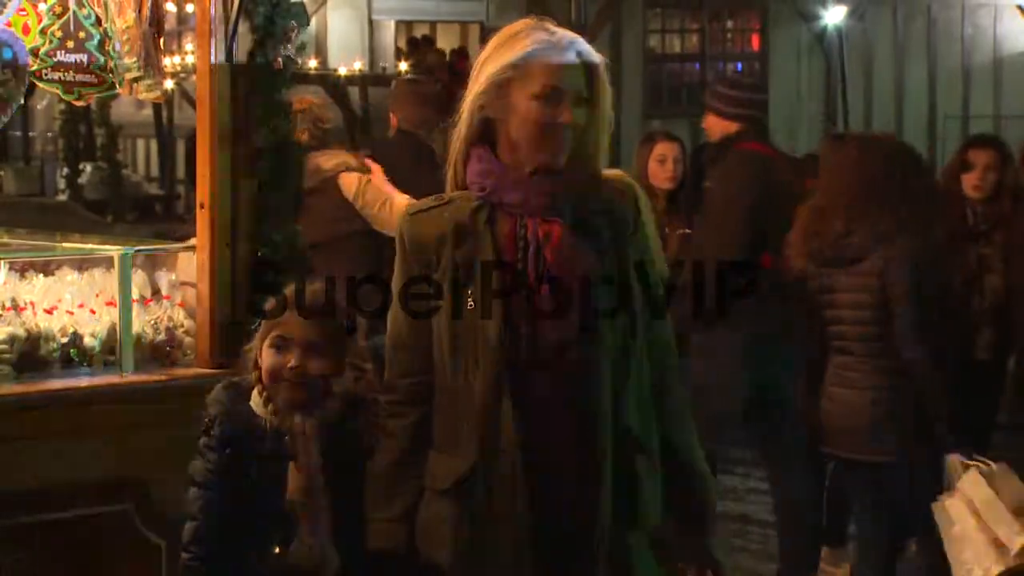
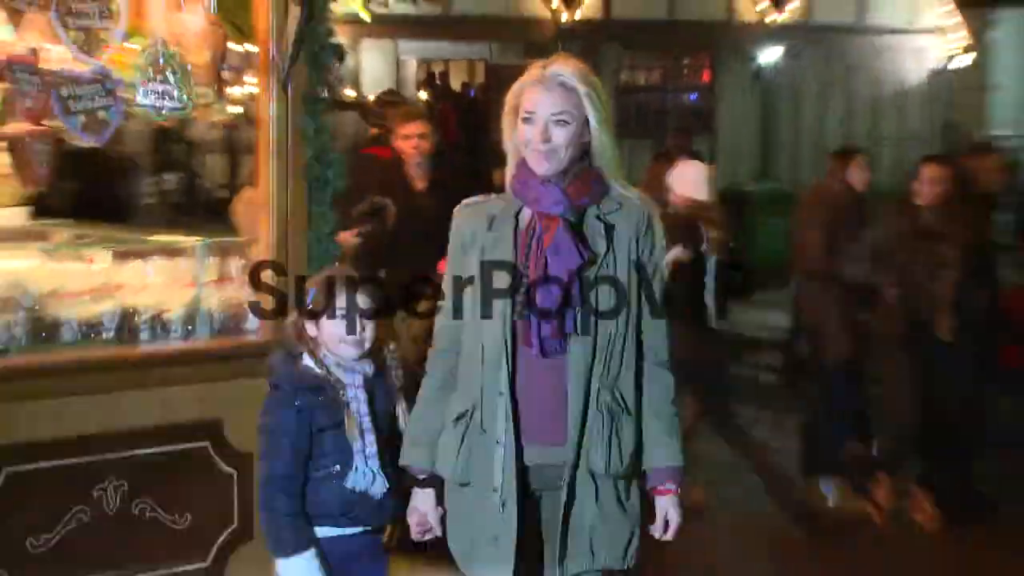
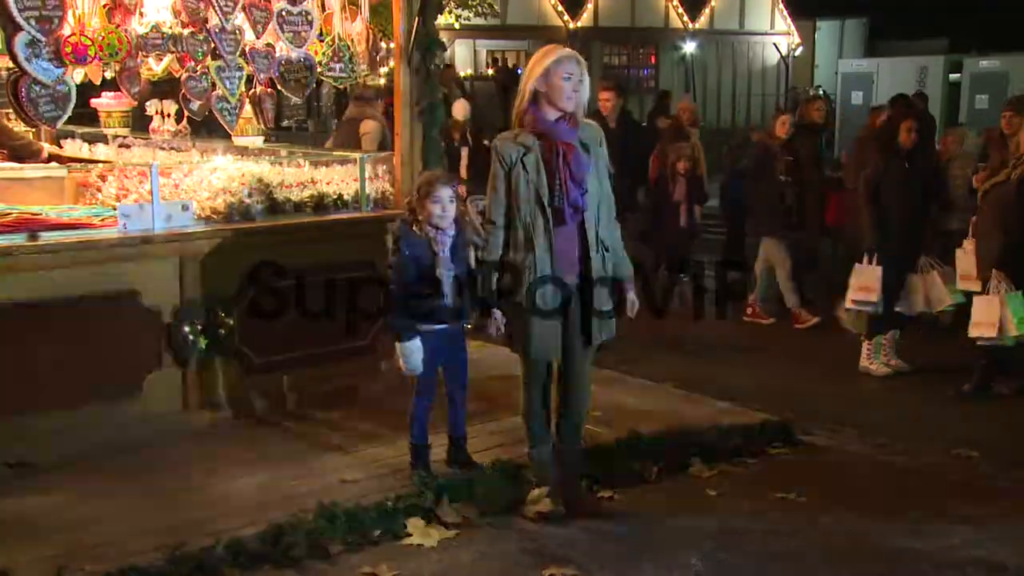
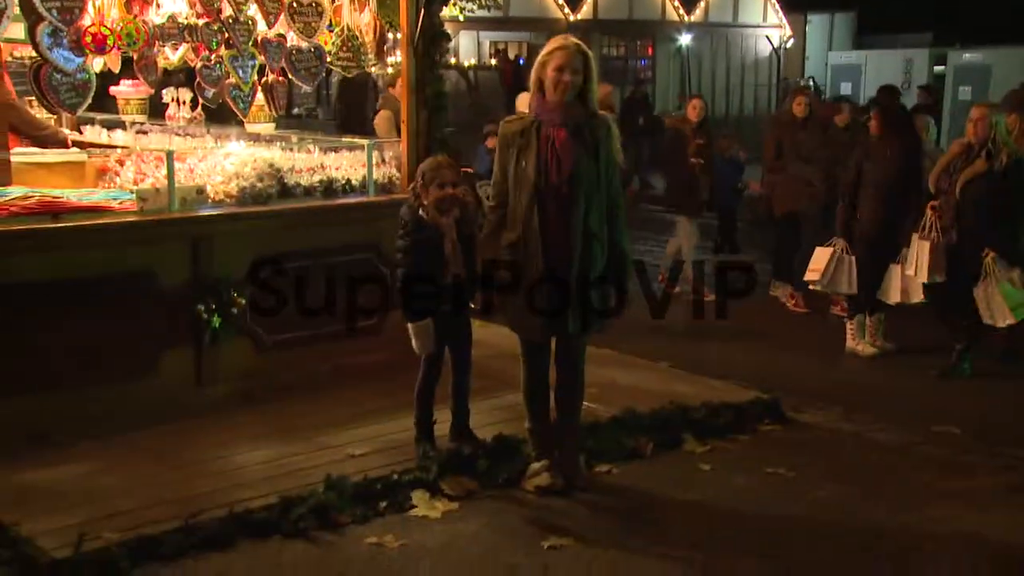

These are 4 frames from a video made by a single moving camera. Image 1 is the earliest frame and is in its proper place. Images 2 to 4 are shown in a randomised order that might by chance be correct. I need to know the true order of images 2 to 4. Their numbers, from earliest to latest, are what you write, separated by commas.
2, 4, 3
